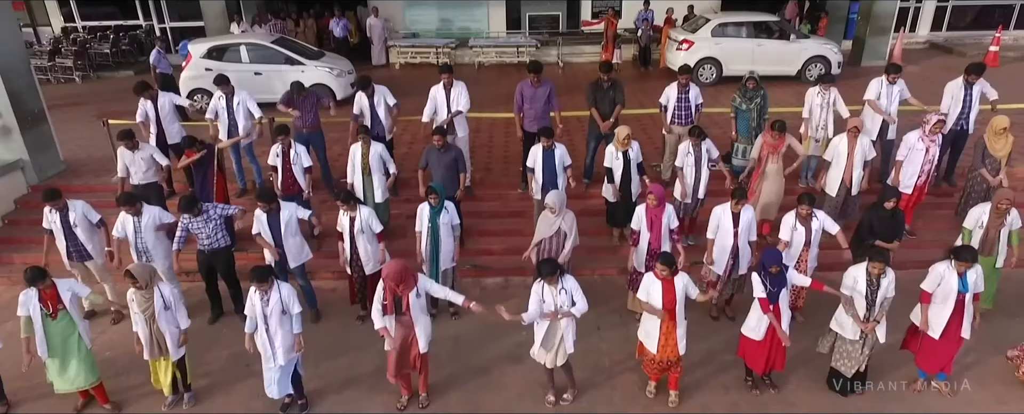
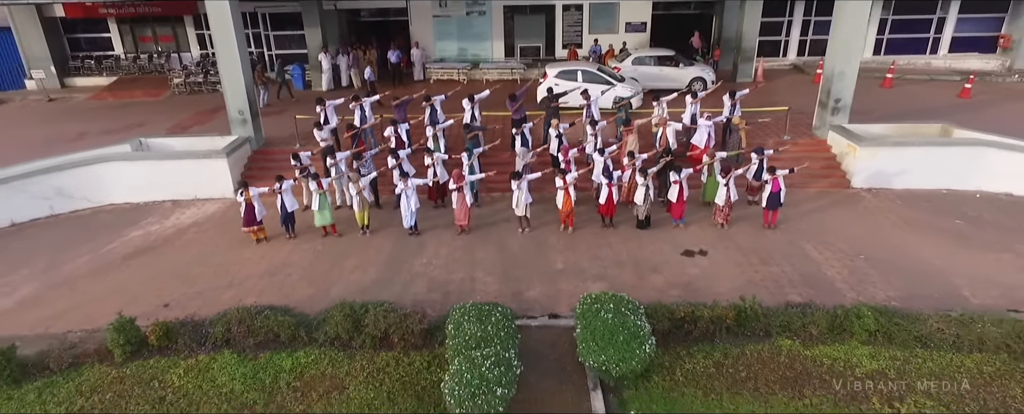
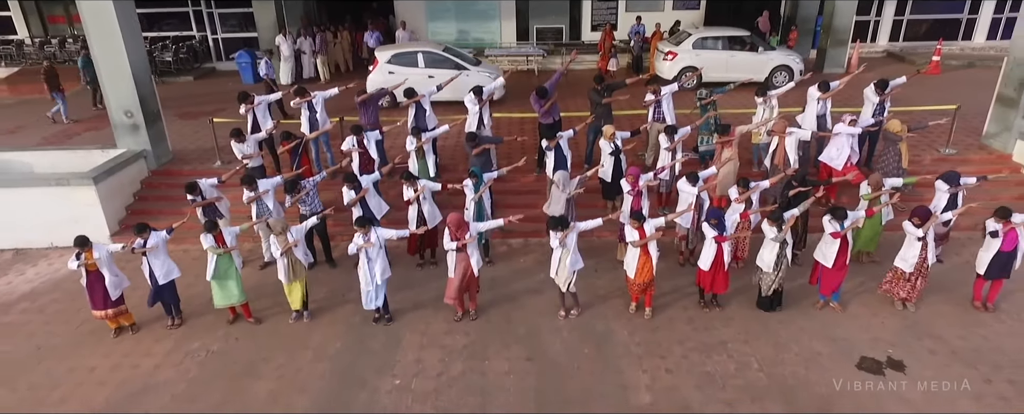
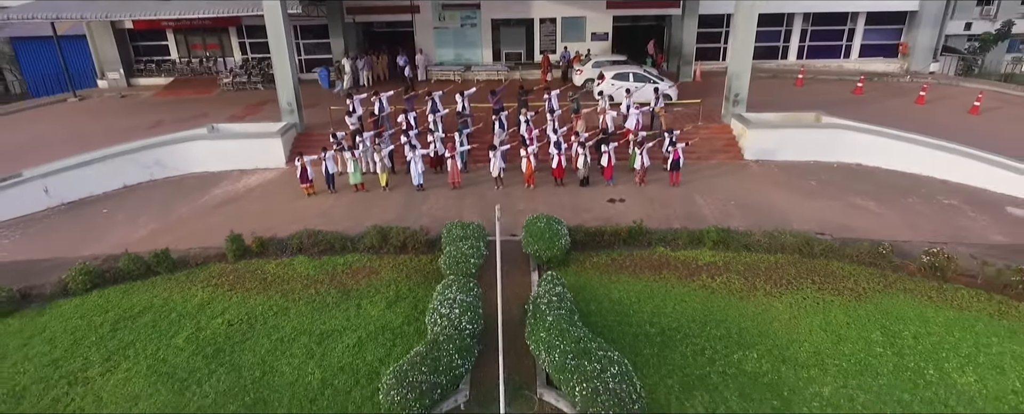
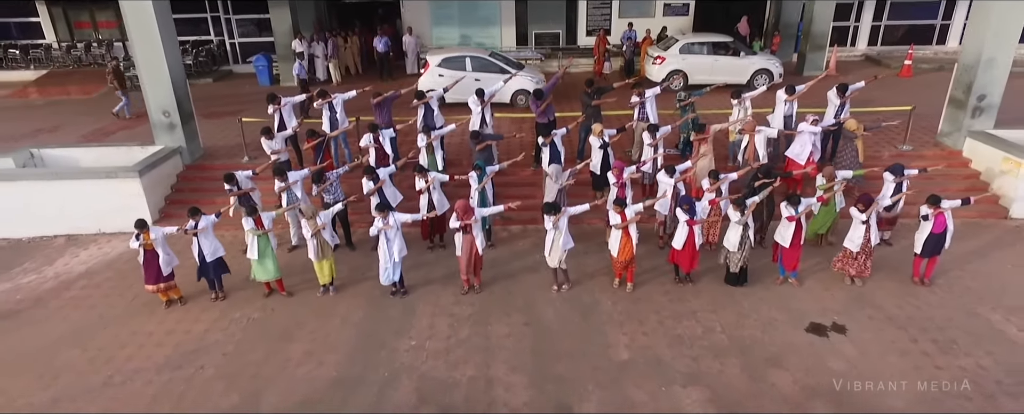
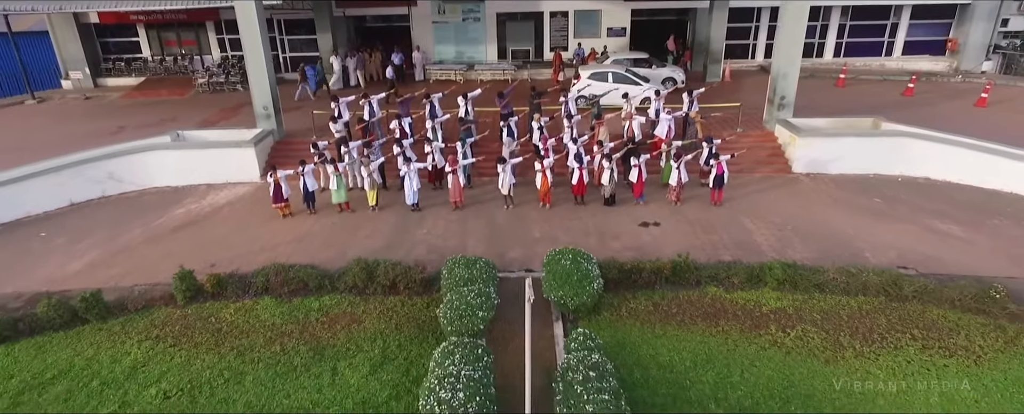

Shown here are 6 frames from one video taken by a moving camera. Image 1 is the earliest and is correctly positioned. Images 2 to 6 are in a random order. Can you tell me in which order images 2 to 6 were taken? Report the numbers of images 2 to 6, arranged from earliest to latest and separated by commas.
3, 5, 2, 6, 4
